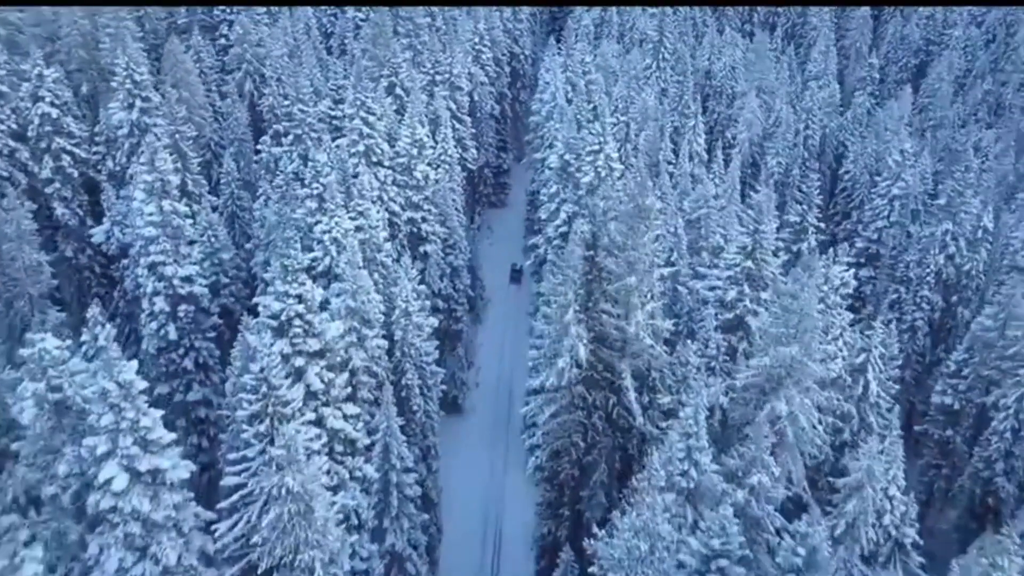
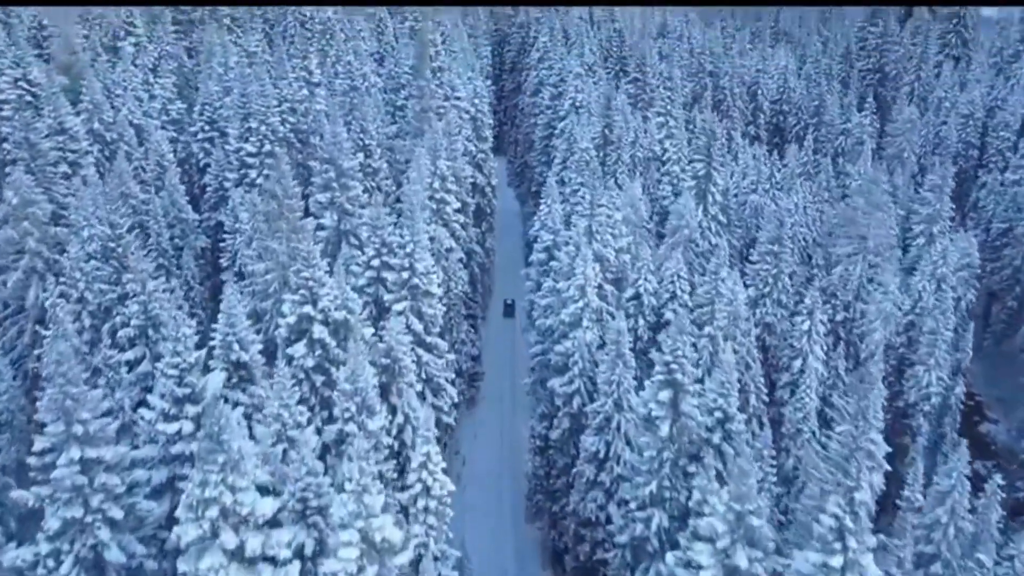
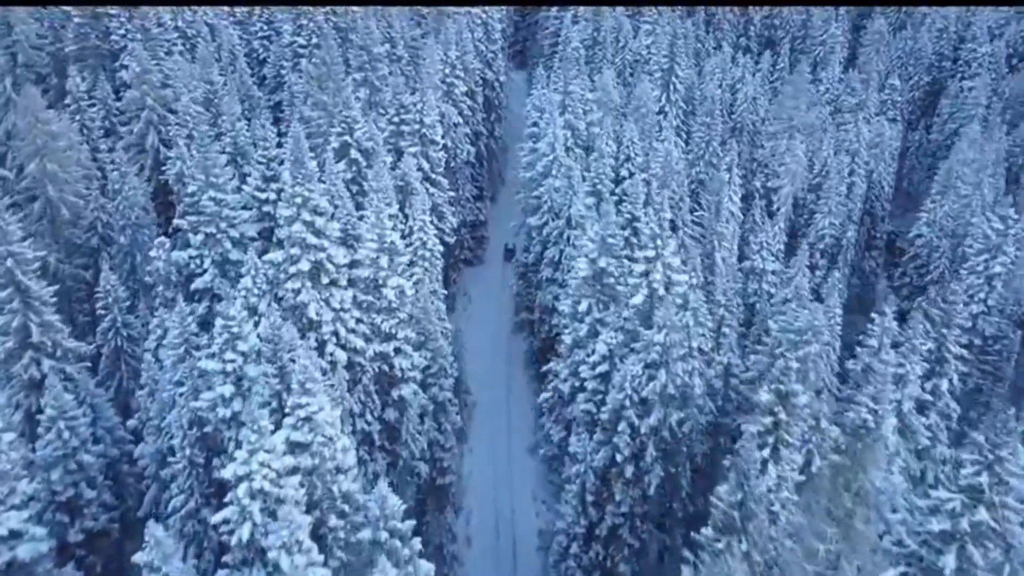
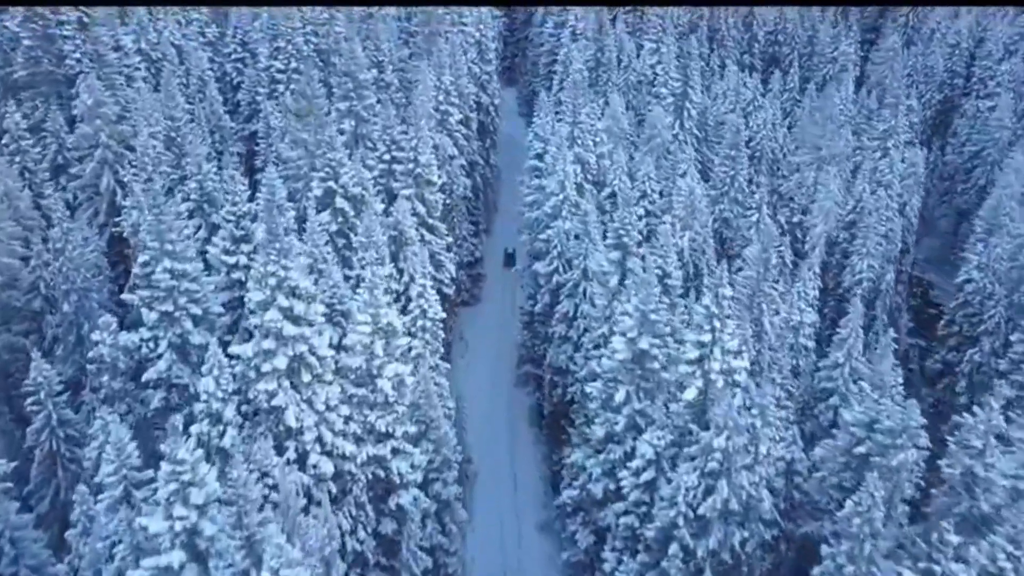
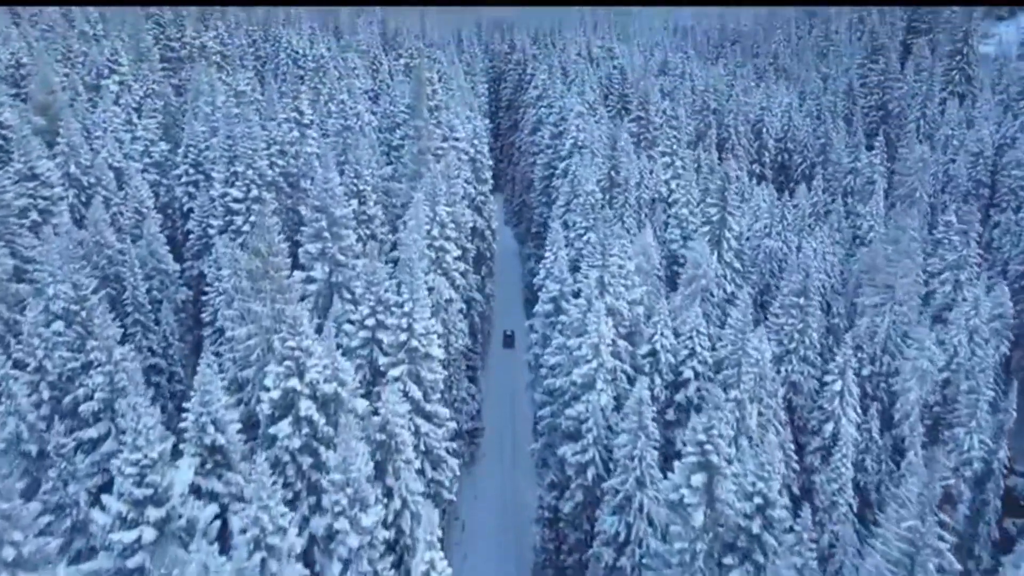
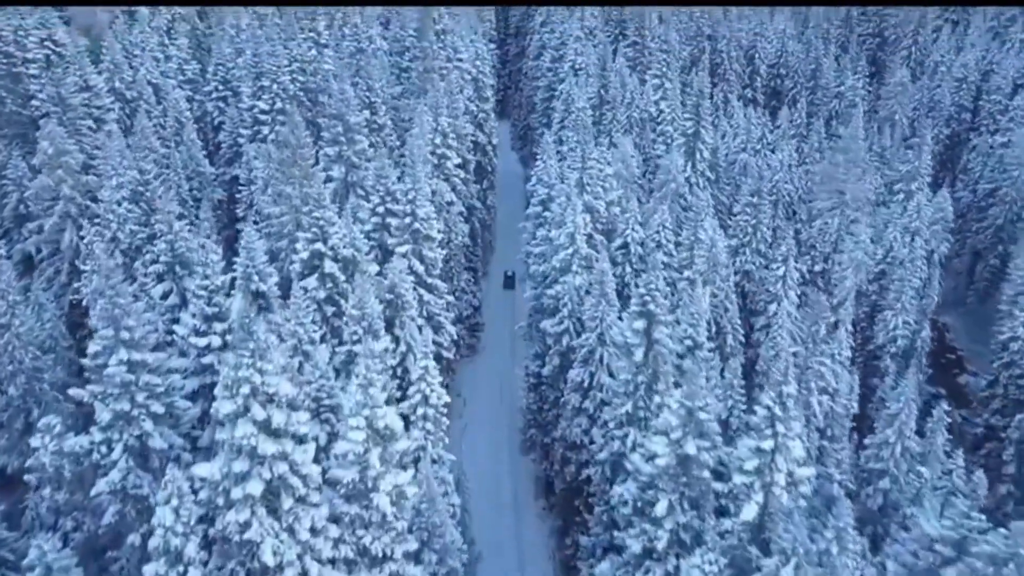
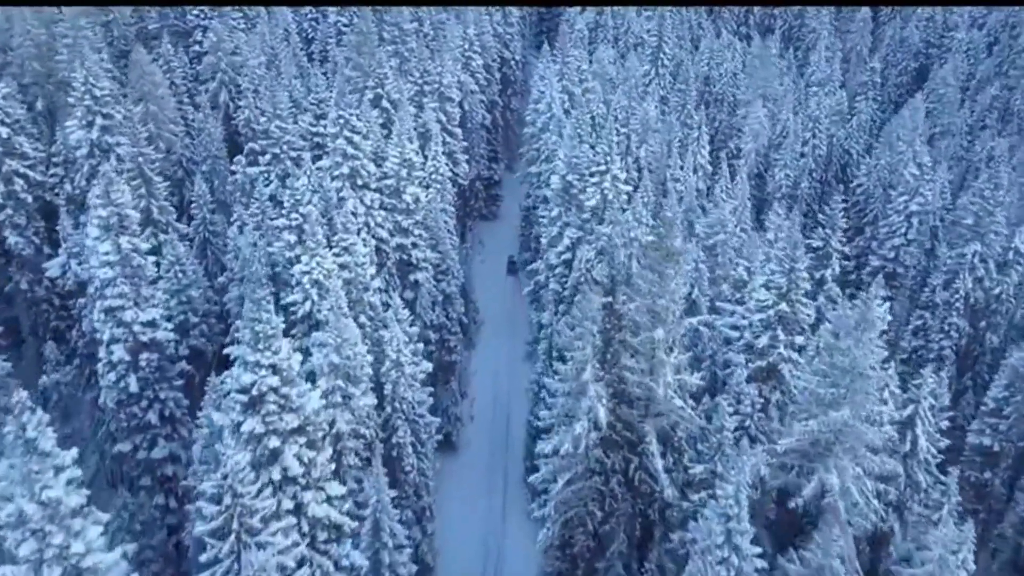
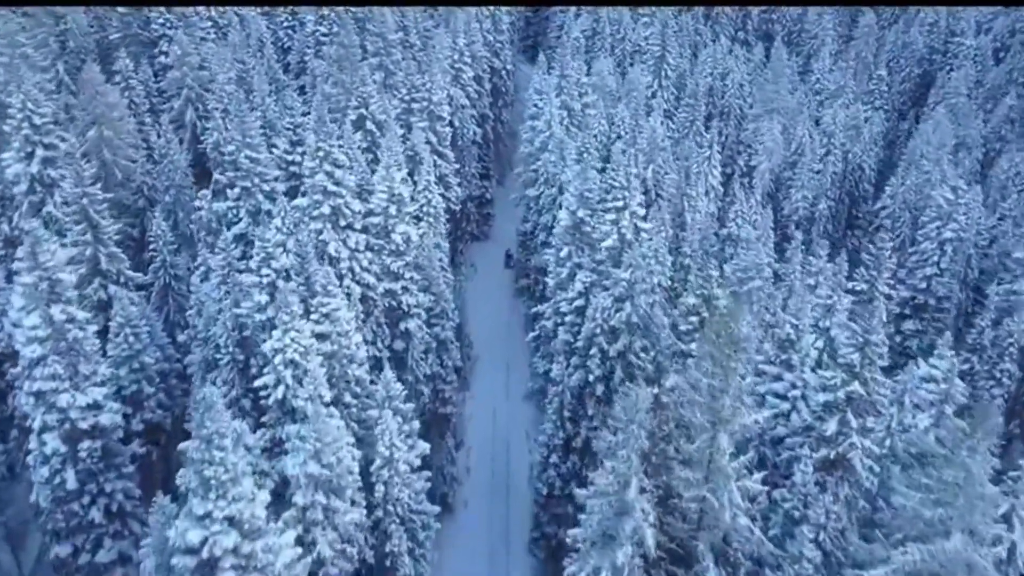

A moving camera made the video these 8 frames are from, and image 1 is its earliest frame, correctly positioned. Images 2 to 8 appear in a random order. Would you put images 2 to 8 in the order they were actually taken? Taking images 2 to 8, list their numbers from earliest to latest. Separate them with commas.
7, 8, 3, 4, 6, 2, 5
